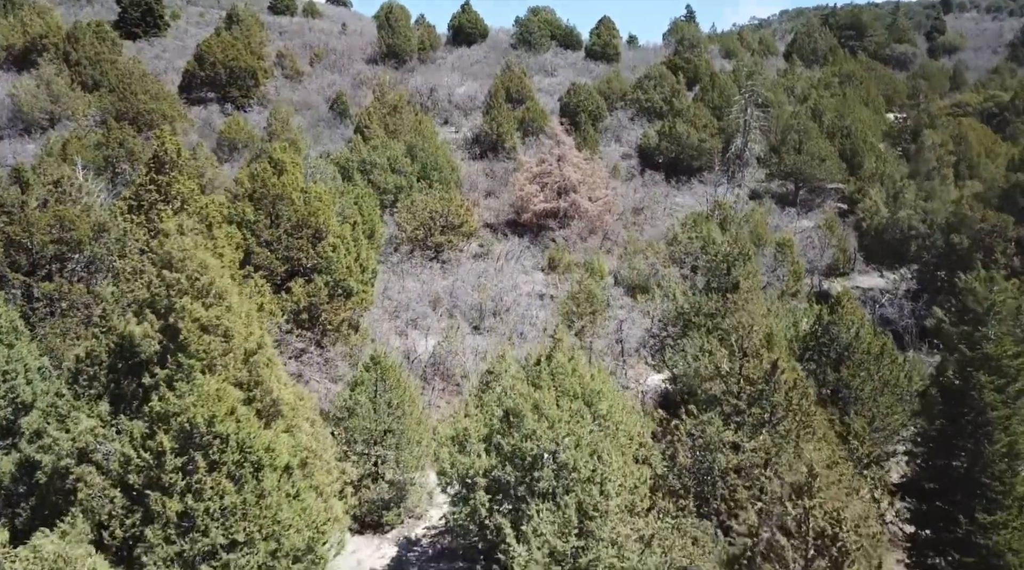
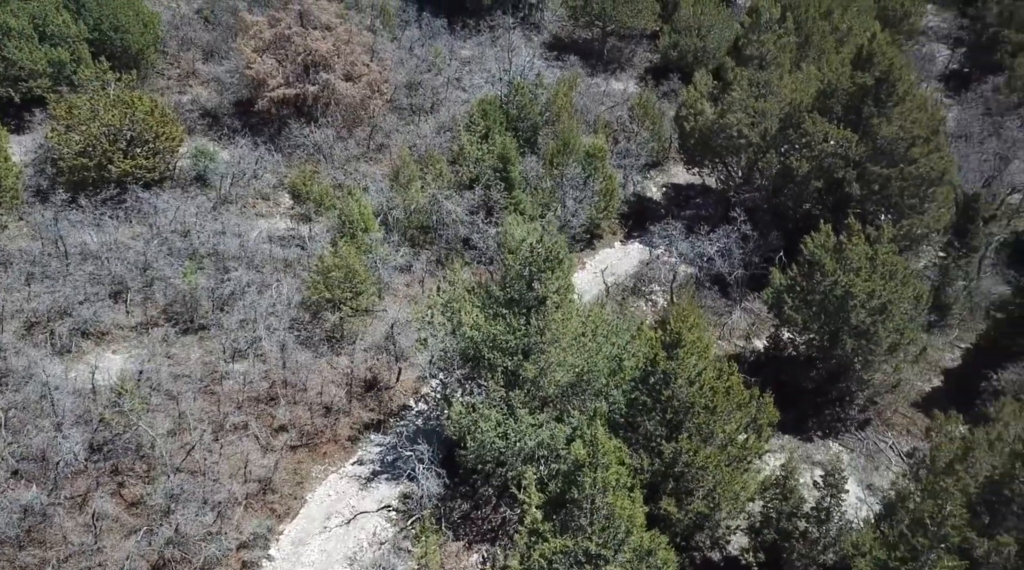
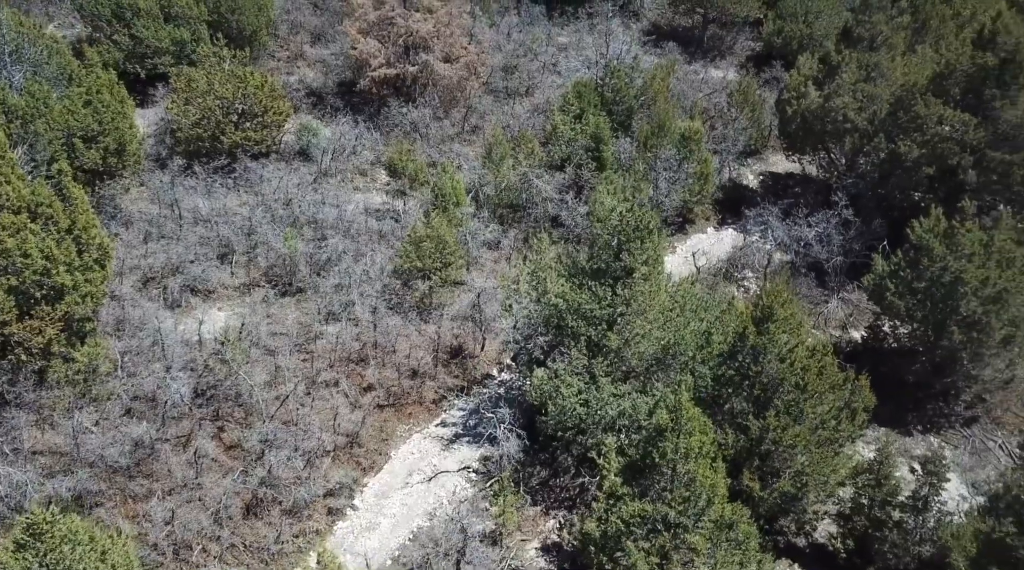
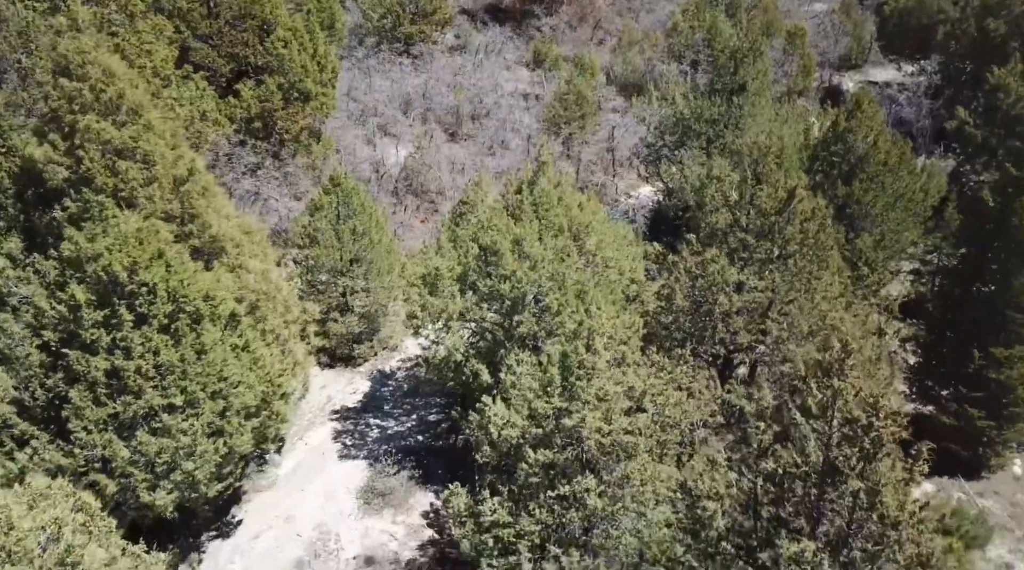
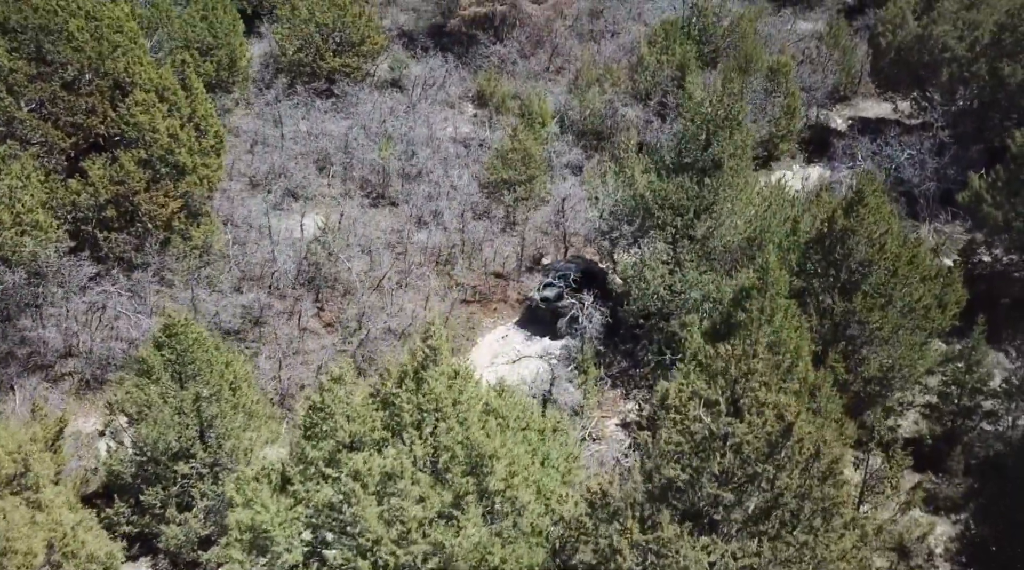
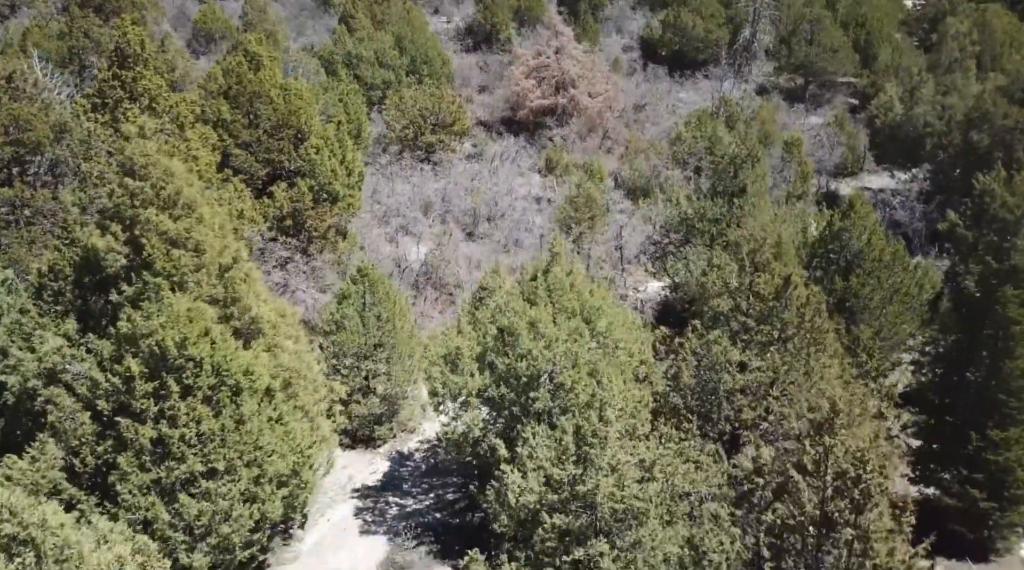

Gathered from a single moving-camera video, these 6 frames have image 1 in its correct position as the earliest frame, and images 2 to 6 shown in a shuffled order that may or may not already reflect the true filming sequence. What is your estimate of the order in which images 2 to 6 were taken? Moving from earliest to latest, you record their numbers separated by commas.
6, 4, 5, 3, 2
